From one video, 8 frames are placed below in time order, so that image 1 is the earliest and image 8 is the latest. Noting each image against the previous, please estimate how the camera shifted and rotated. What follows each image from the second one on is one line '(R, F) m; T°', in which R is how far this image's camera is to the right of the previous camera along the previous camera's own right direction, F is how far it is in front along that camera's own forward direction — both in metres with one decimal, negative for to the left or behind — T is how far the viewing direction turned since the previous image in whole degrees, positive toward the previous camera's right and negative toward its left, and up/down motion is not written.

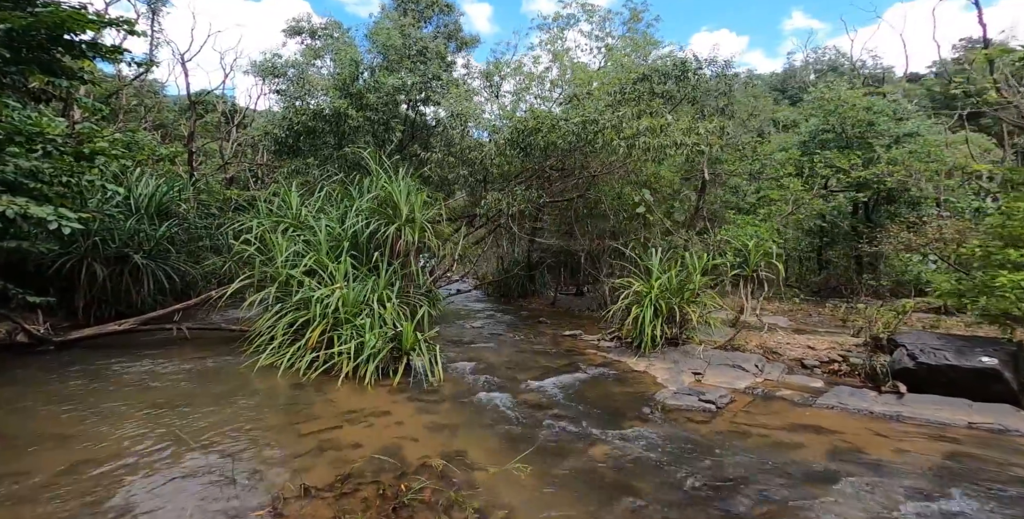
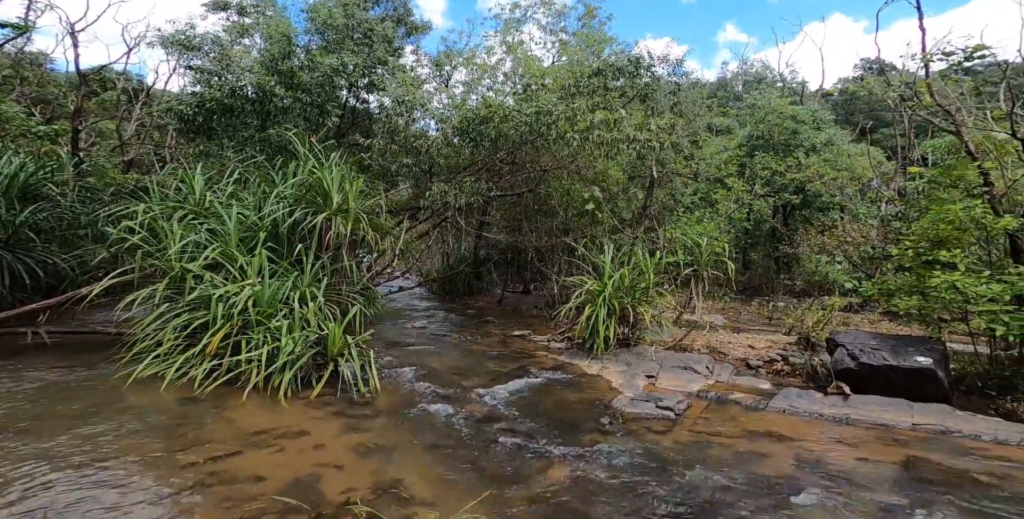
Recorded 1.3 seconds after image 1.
(0.0, +0.4) m; +6°
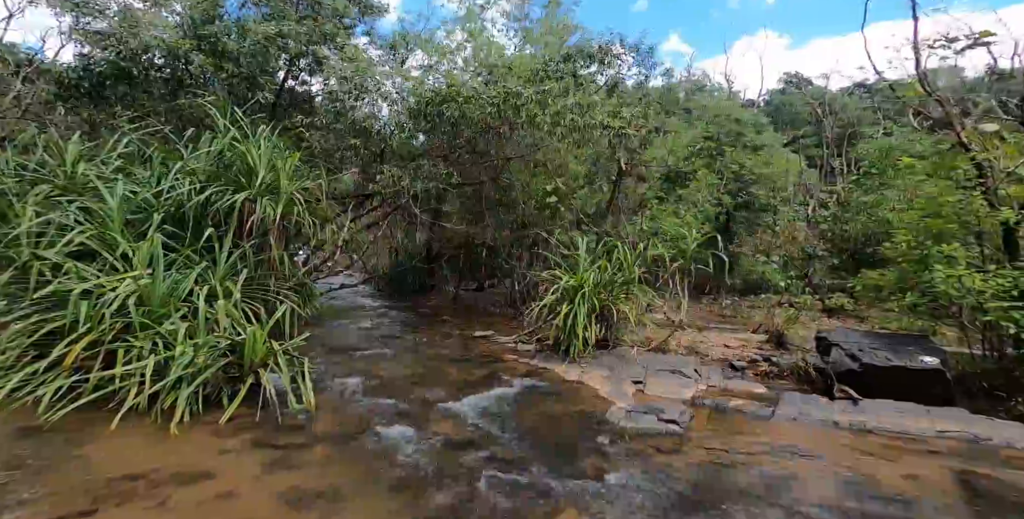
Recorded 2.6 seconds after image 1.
(-0.2, +0.8) m; +5°
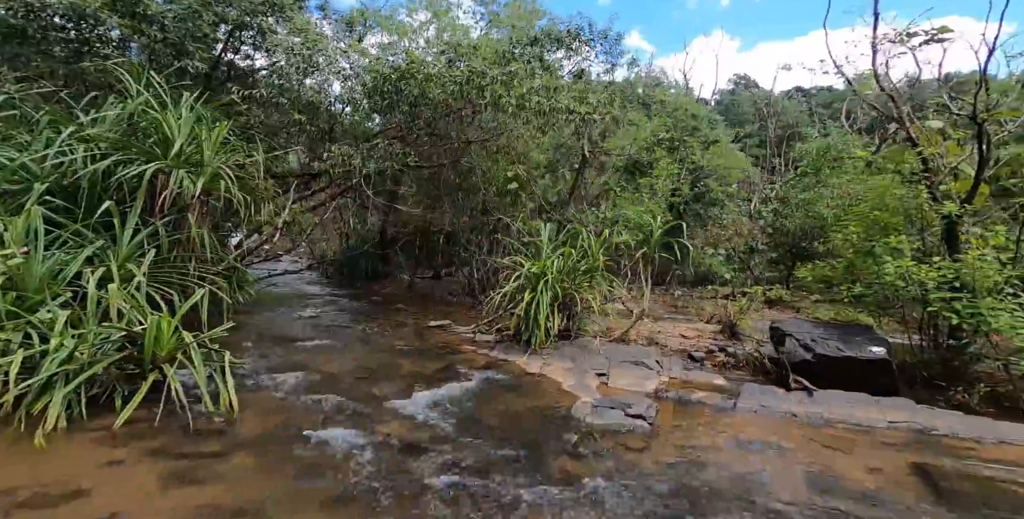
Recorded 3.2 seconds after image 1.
(-0.1, +0.2) m; +5°
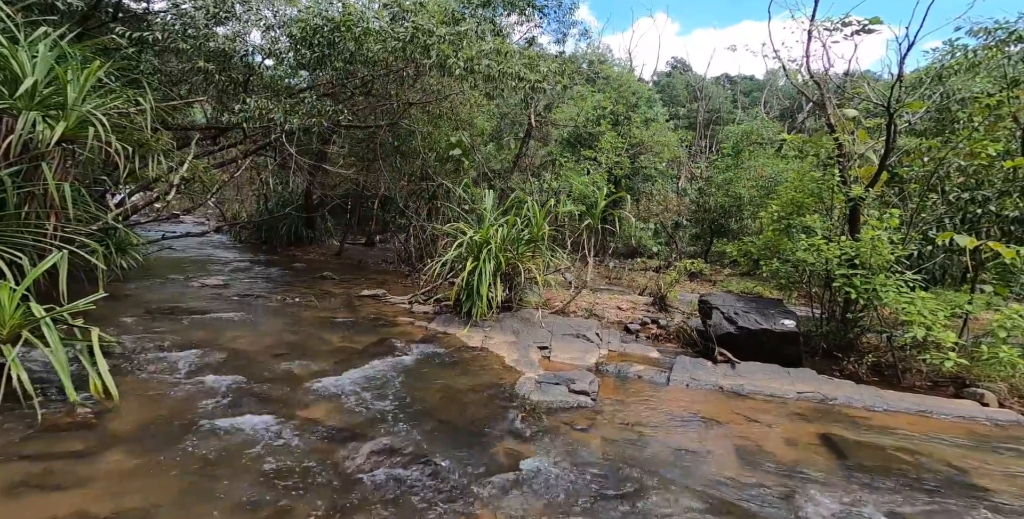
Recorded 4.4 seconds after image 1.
(-0.1, +0.1) m; +7°
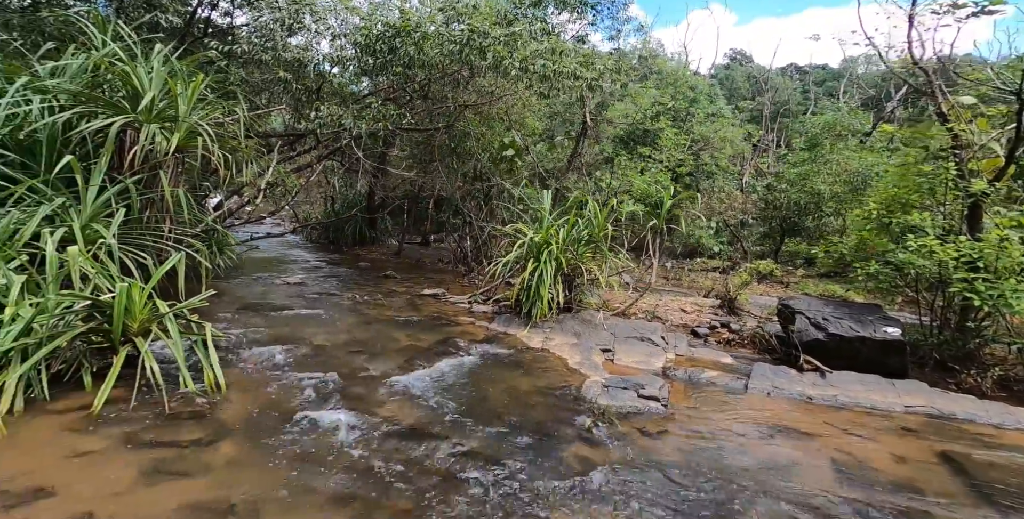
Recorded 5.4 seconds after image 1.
(-0.1, +0.2) m; -6°
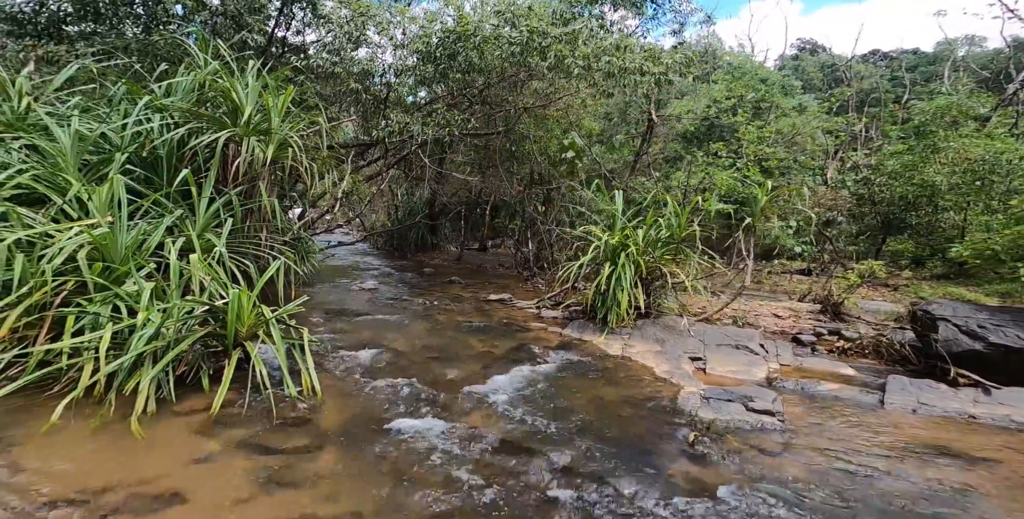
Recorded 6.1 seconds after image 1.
(-0.1, +0.4) m; -6°
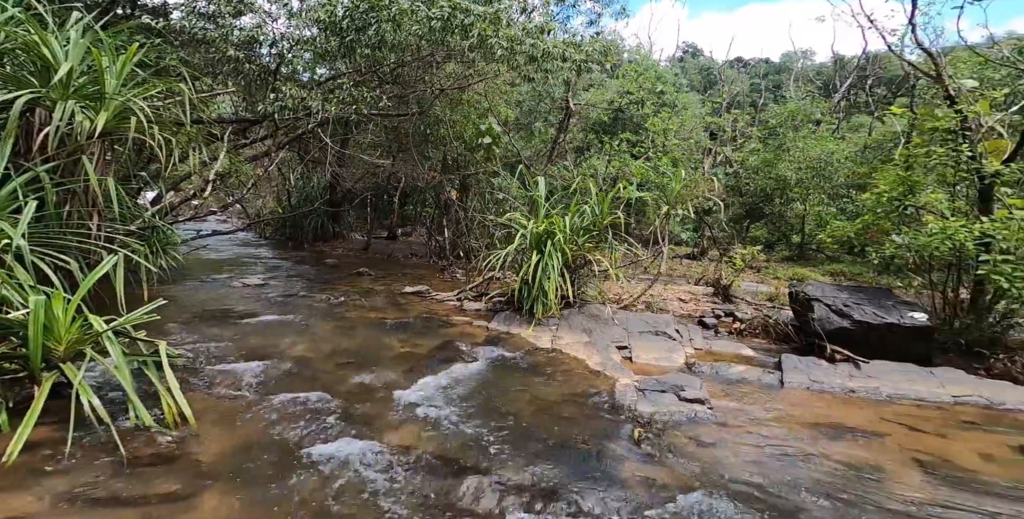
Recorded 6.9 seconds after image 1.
(-0.1, +0.1) m; +10°
